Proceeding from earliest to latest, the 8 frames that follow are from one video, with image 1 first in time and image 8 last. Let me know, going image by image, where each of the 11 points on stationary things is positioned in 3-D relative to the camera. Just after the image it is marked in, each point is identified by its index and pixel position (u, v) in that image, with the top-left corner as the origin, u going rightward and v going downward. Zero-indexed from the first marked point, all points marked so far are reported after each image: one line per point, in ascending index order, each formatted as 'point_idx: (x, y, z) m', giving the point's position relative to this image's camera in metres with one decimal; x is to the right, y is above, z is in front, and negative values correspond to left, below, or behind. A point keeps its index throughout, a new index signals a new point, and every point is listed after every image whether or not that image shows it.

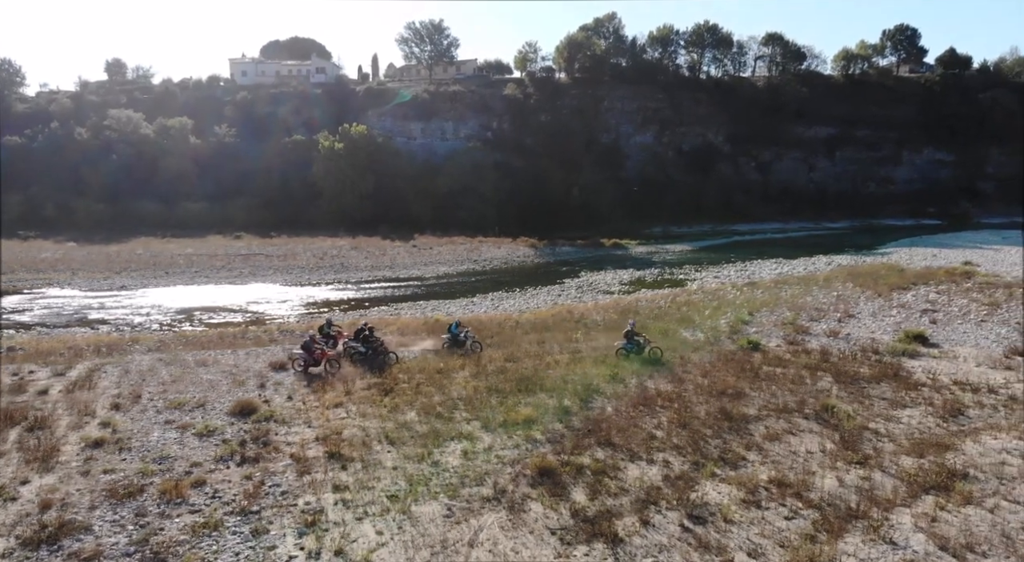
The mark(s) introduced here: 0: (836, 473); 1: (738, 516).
0: (+4.8, -2.8, +9.4) m
1: (+3.0, -3.0, +8.3) m
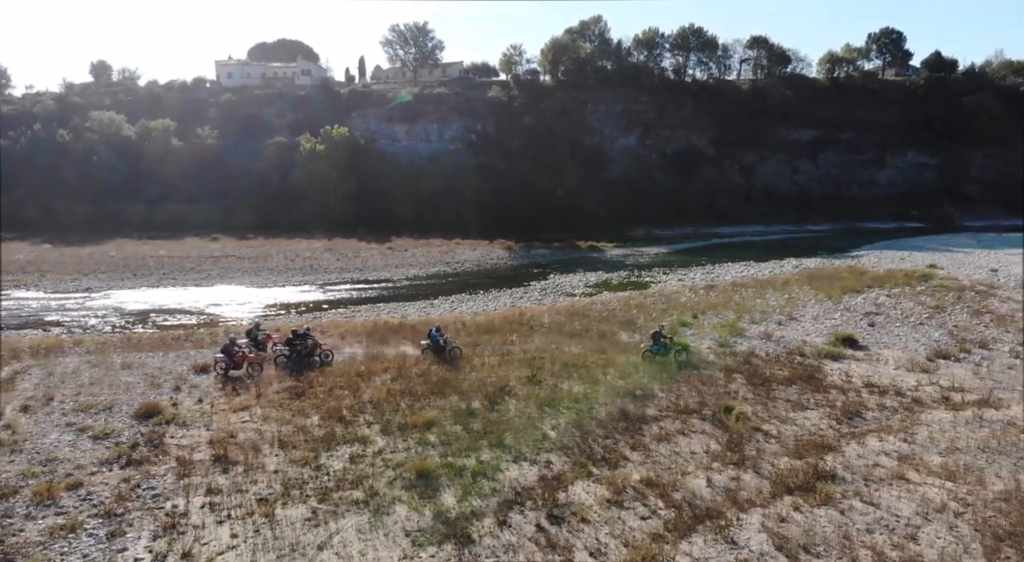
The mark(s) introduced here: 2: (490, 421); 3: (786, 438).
0: (+2.9, -2.8, +9.4) m
1: (+1.1, -3.0, +8.3) m
2: (-0.4, -2.5, +11.5) m
3: (+4.6, -2.6, +10.7) m
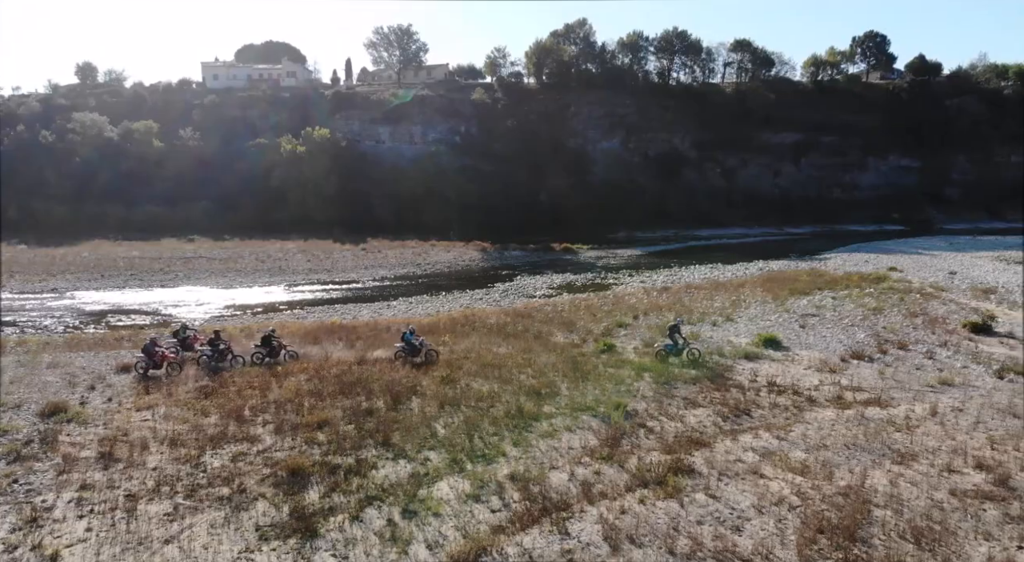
0: (+1.0, -2.8, +9.6) m
1: (-0.8, -3.0, +8.5) m
2: (-2.4, -2.5, +11.7) m
3: (+2.6, -2.6, +10.9) m
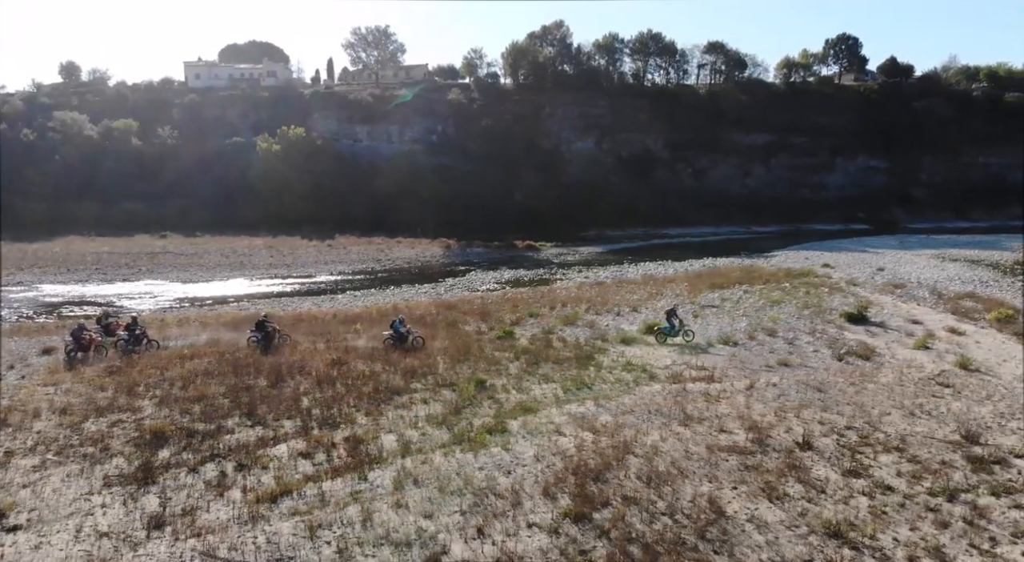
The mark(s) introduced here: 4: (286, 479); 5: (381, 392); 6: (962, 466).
0: (-1.8, -2.6, +10.9) m
1: (-3.6, -2.8, +9.8) m
2: (-5.2, -2.2, +13.1) m
3: (-0.2, -2.4, +12.2) m
4: (-3.3, -2.8, +9.2) m
5: (-2.7, -2.2, +13.0) m
6: (+6.6, -2.7, +9.4) m
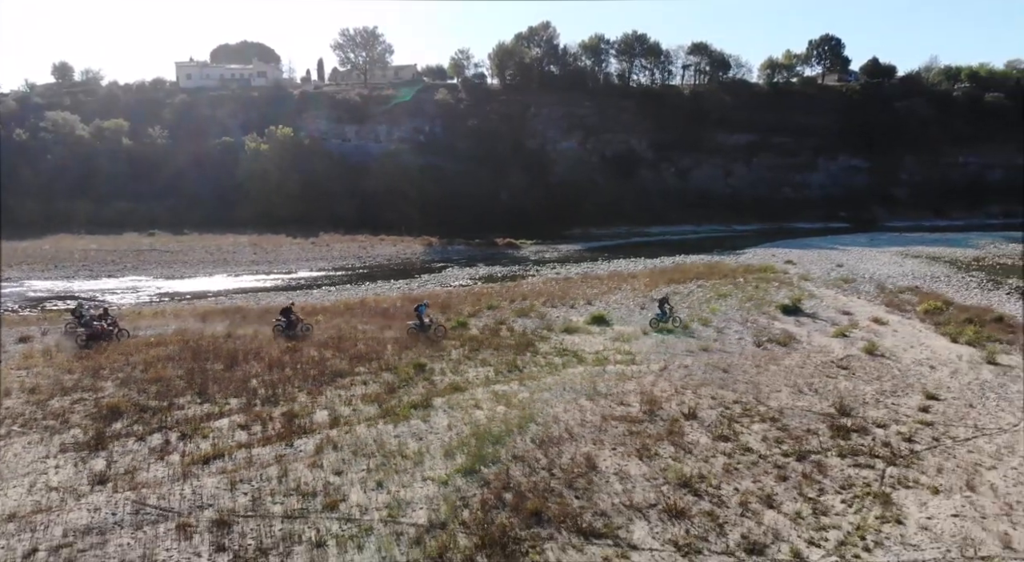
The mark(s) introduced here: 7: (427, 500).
0: (-3.3, -2.4, +12.1) m
1: (-5.1, -2.6, +10.9) m
2: (-6.6, -2.0, +14.2) m
3: (-1.6, -2.2, +13.4) m
4: (-4.7, -2.6, +10.4) m
5: (-4.1, -2.0, +14.2) m
6: (+5.1, -2.5, +10.6) m
7: (-1.1, -2.8, +8.3) m
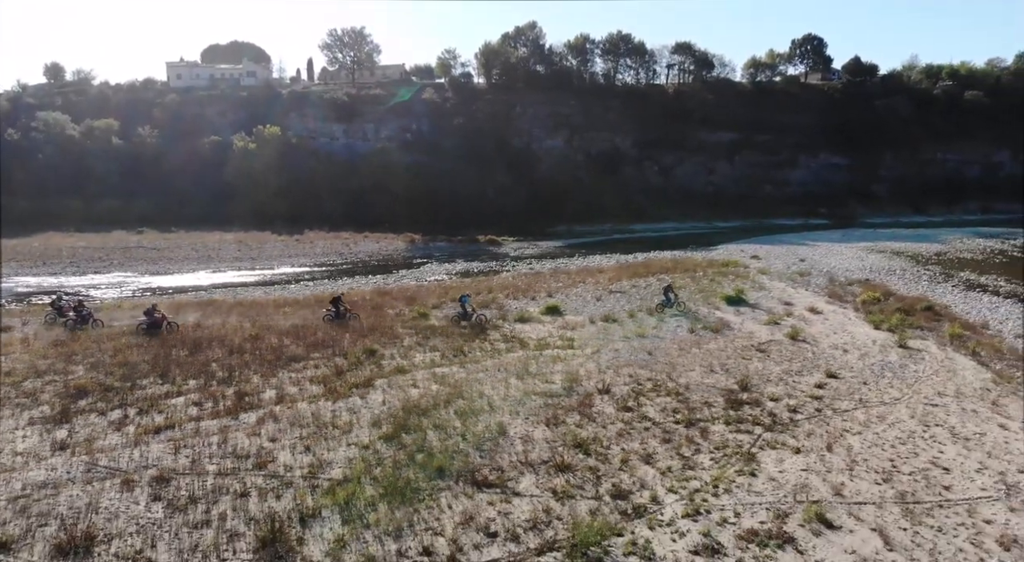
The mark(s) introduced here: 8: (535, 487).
0: (-4.7, -2.2, +13.2) m
1: (-6.4, -2.4, +12.0) m
2: (-8.0, -1.8, +15.3) m
3: (-3.0, -2.0, +14.5) m
4: (-6.1, -2.4, +11.5) m
5: (-5.5, -1.8, +15.3) m
6: (+3.8, -2.2, +11.8) m
7: (-2.4, -2.6, +9.4) m
8: (+0.3, -2.8, +8.7) m
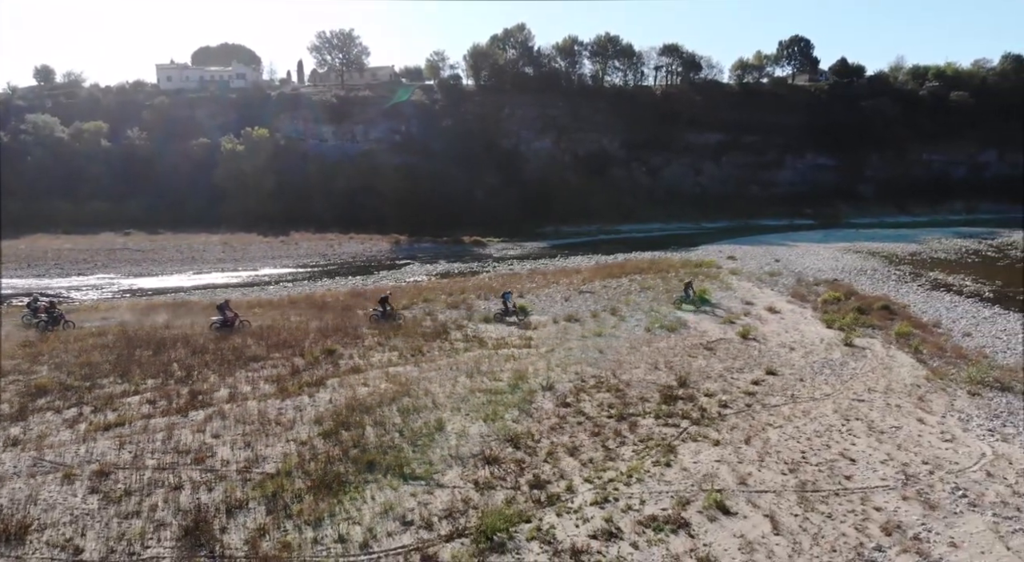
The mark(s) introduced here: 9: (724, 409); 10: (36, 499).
0: (-5.7, -2.2, +13.6) m
1: (-7.5, -2.4, +12.4) m
2: (-9.1, -1.9, +15.7) m
3: (-4.1, -2.0, +14.9) m
4: (-7.2, -2.5, +11.9) m
5: (-6.6, -1.9, +15.7) m
6: (+2.7, -2.3, +12.2) m
7: (-3.5, -2.7, +9.8) m
8: (-0.8, -2.8, +9.2) m
9: (+3.9, -2.3, +11.7) m
10: (-6.3, -2.9, +8.5) m
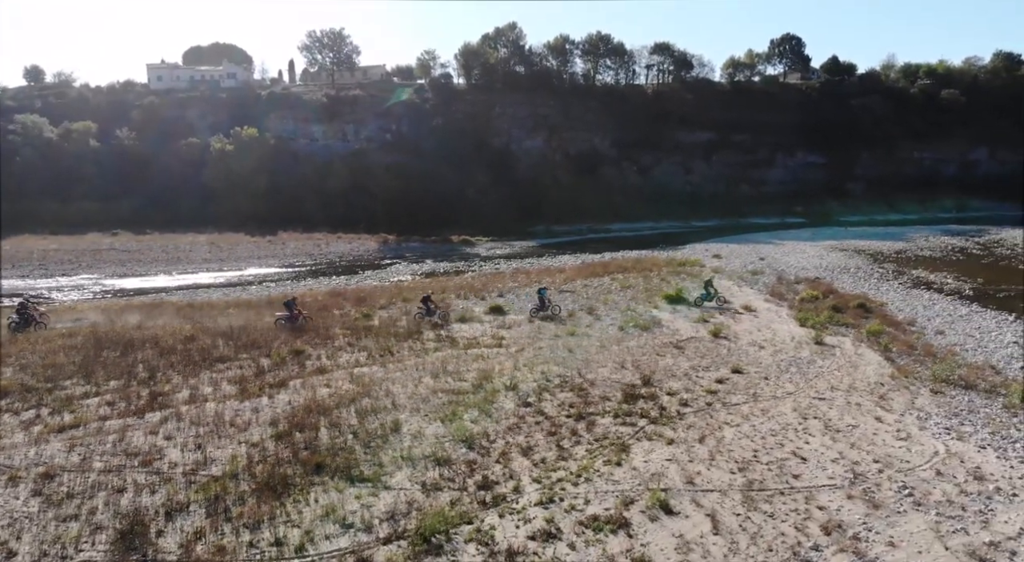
0: (-6.5, -2.2, +13.5) m
1: (-8.3, -2.4, +12.4) m
2: (-9.9, -1.9, +15.6) m
3: (-4.9, -2.0, +14.8) m
4: (-7.9, -2.5, +11.8) m
5: (-7.4, -1.9, +15.6) m
6: (+2.0, -2.2, +12.2) m
7: (-4.3, -2.7, +9.7) m
8: (-1.5, -2.8, +9.1) m
9: (+3.1, -2.3, +11.7) m
10: (-7.1, -2.9, +8.5) m
